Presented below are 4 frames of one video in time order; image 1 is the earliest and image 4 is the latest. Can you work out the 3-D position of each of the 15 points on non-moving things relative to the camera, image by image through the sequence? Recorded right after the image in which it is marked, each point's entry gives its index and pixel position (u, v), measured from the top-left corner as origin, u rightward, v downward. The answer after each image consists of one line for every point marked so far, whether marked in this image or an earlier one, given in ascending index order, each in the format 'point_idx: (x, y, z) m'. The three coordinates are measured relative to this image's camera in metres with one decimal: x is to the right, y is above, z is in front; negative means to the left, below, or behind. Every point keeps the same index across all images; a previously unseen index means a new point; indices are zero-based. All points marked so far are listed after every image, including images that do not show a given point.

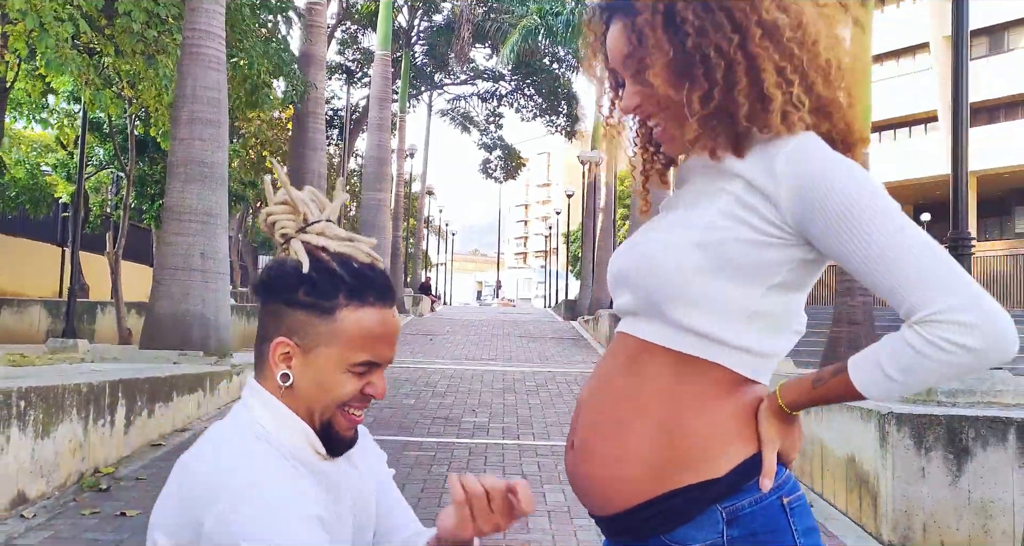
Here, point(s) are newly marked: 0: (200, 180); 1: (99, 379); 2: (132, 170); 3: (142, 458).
0: (-3.3, +1.0, +9.1) m
1: (-2.9, -0.7, +5.9) m
2: (-7.0, +1.9, +15.7) m
3: (-2.7, -1.4, +6.4) m
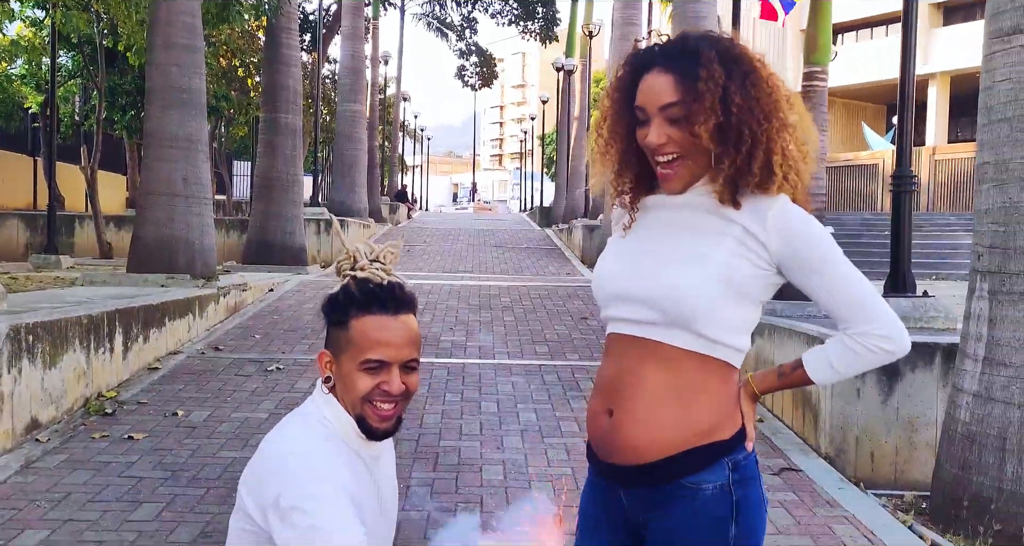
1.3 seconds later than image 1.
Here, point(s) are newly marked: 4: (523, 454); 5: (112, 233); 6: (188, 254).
0: (-3.6, +1.8, +9.2) m
1: (-3.0, -0.3, +6.3) m
2: (-7.4, +3.4, +15.5) m
3: (-2.9, -0.9, +6.8) m
4: (+0.1, -1.1, +5.3) m
5: (-8.0, +0.8, +17.2) m
6: (-3.5, +0.2, +9.4) m
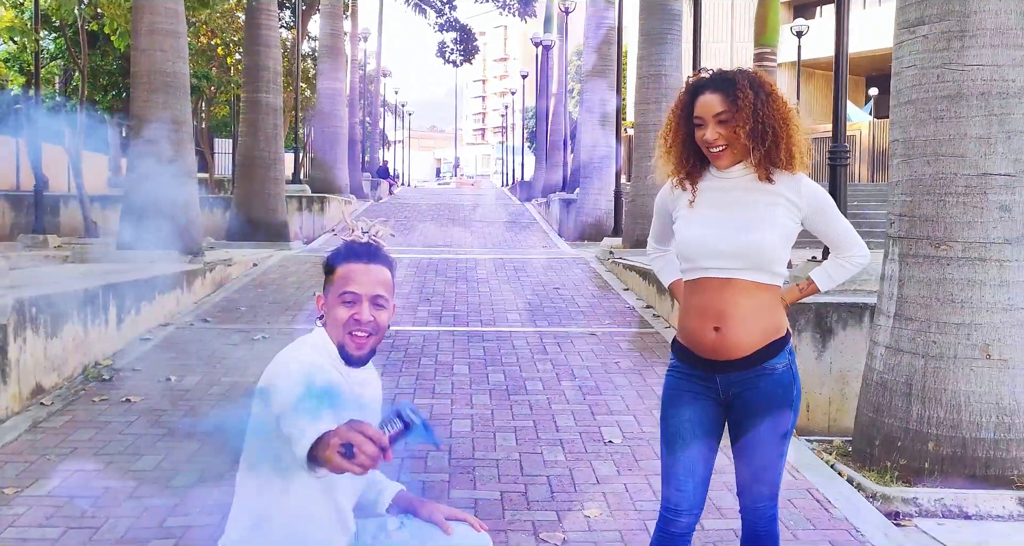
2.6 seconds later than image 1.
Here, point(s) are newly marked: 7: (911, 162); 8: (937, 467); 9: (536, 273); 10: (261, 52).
0: (-3.9, +2.1, +9.6) m
1: (-3.3, -0.1, +6.7) m
2: (-7.9, +3.8, +15.8) m
3: (-3.2, -0.7, +7.2) m
4: (-0.1, -0.9, +5.8) m
5: (-8.5, +1.2, +17.5) m
6: (-3.9, +0.5, +9.8) m
7: (+2.2, +0.6, +4.6) m
8: (+2.2, -1.0, +4.5) m
9: (+0.3, 0.0, +11.7) m
10: (-4.1, +3.6, +14.0) m
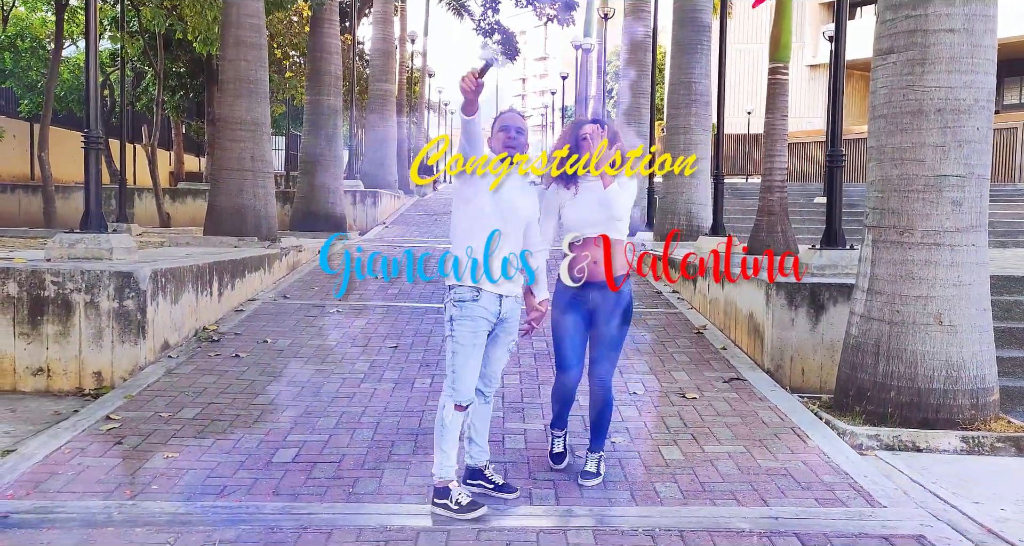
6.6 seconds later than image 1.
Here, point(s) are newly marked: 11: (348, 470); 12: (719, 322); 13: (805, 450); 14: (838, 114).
0: (-3.4, +2.3, +10.9) m
1: (-2.9, +0.1, +8.0) m
2: (-7.0, +4.1, +17.2) m
3: (-2.8, -0.5, +8.5) m
4: (+0.2, -0.8, +7.0) m
5: (-7.6, +1.5, +19.0) m
6: (-3.3, +0.7, +11.1) m
7: (+2.5, +0.7, +5.7) m
8: (+2.5, -0.9, +5.6) m
9: (+0.9, +0.2, +12.9) m
10: (-3.4, +3.8, +15.3) m
11: (-0.9, -1.1, +4.8) m
12: (+2.1, -0.5, +8.6) m
13: (+1.8, -1.1, +5.2) m
14: (+2.7, +1.4, +7.2) m
